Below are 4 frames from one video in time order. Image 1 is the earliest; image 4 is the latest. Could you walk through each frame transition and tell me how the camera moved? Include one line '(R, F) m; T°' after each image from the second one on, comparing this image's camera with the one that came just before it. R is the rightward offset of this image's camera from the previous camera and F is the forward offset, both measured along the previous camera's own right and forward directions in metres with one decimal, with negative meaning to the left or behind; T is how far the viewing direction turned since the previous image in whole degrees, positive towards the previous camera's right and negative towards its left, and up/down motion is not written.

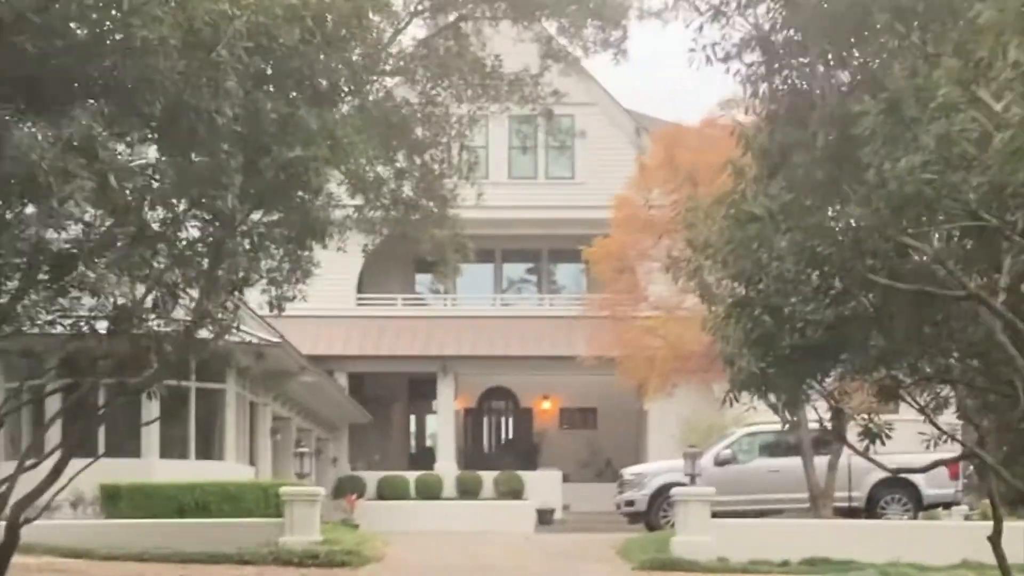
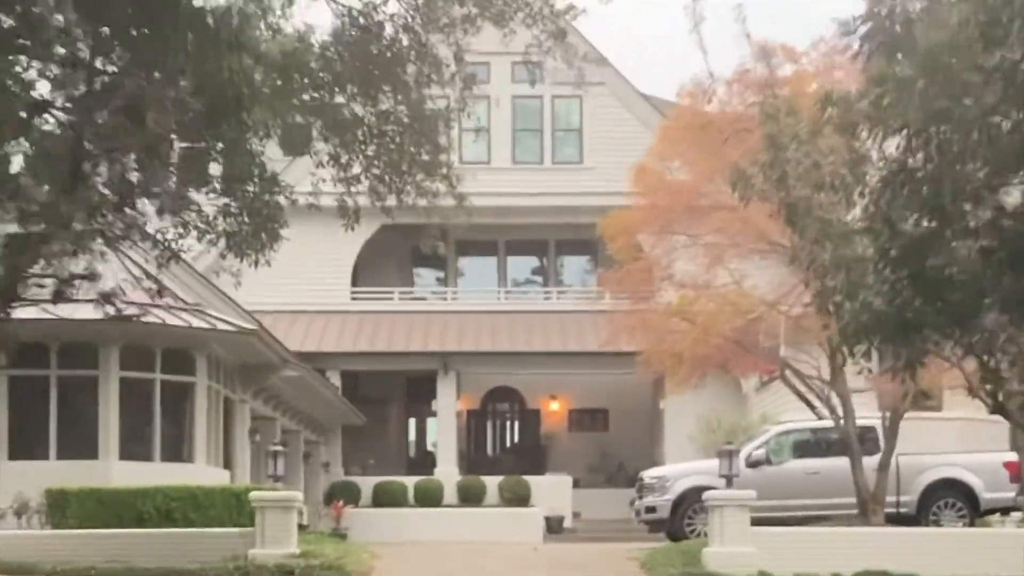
(0.0, +2.7) m; 0°
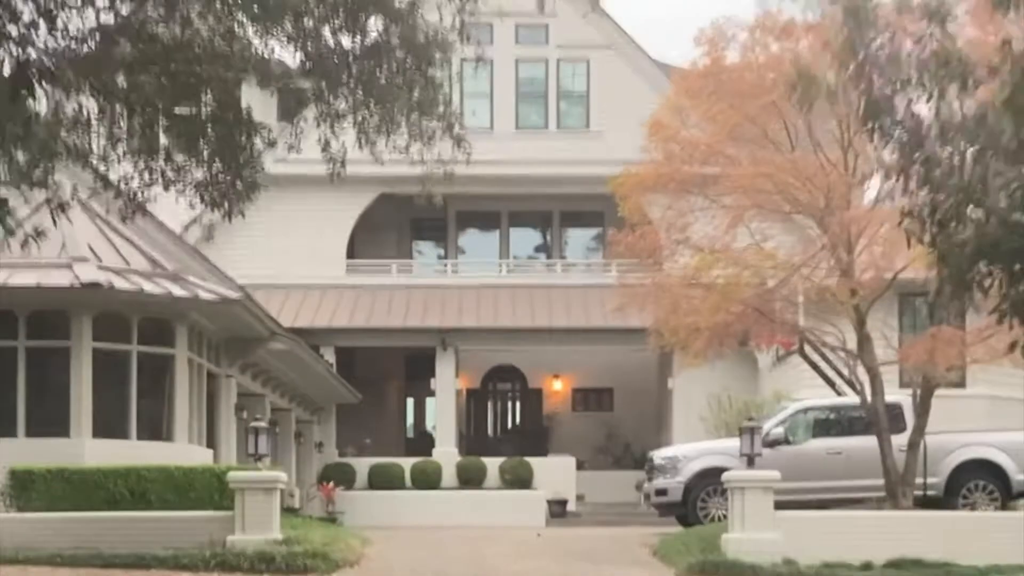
(0.0, +1.4) m; 0°
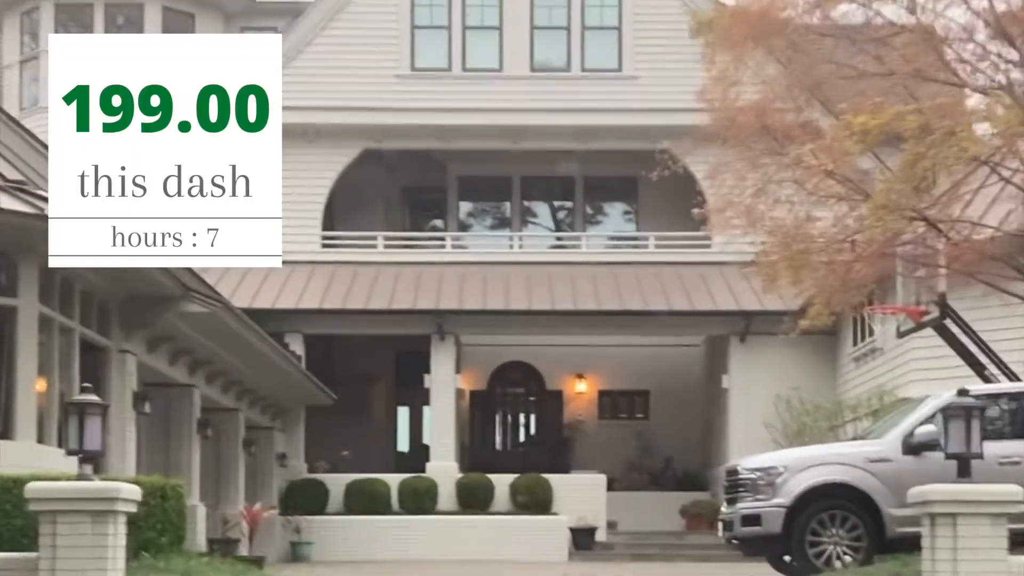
(-0.1, +6.8) m; 0°
